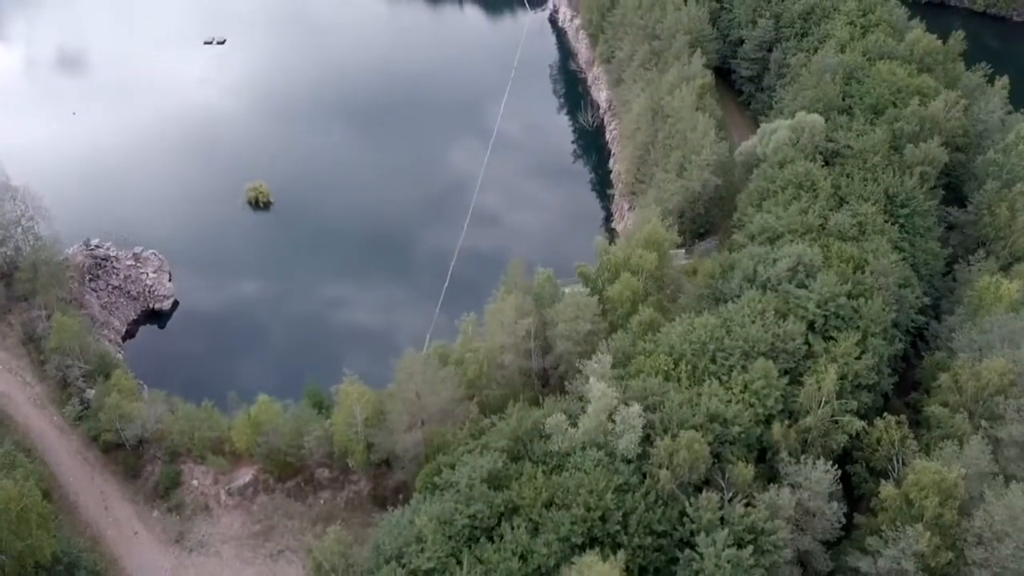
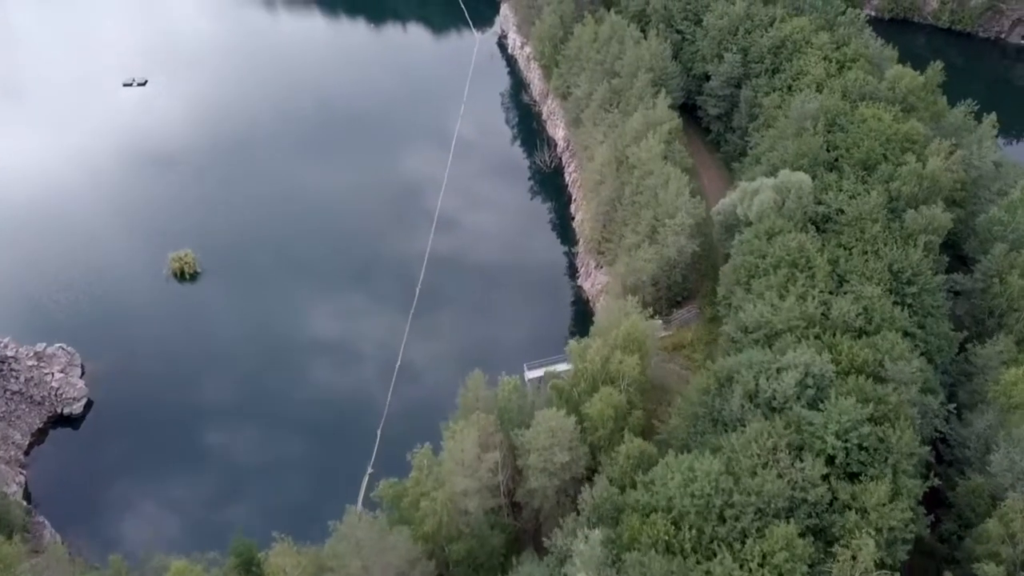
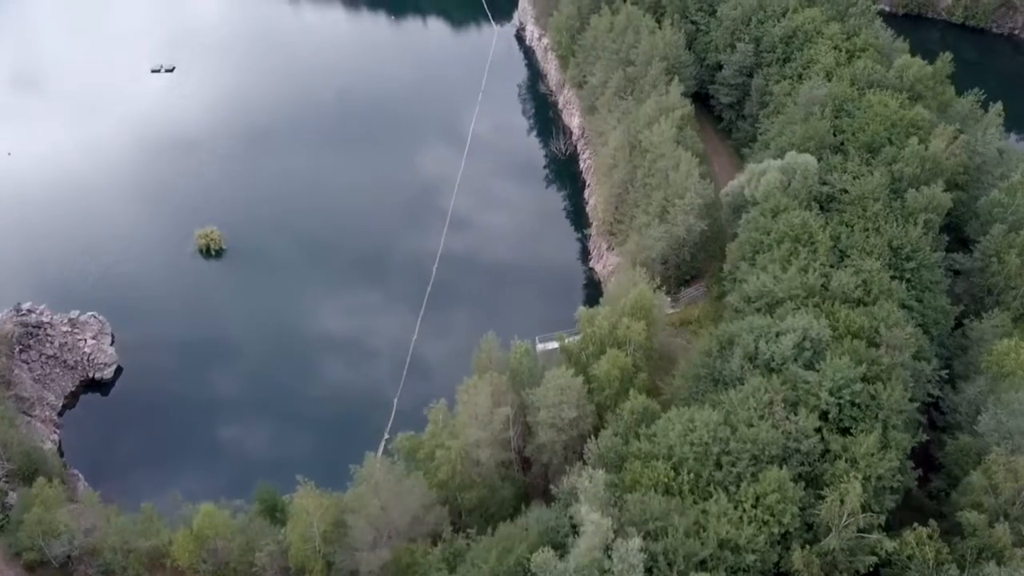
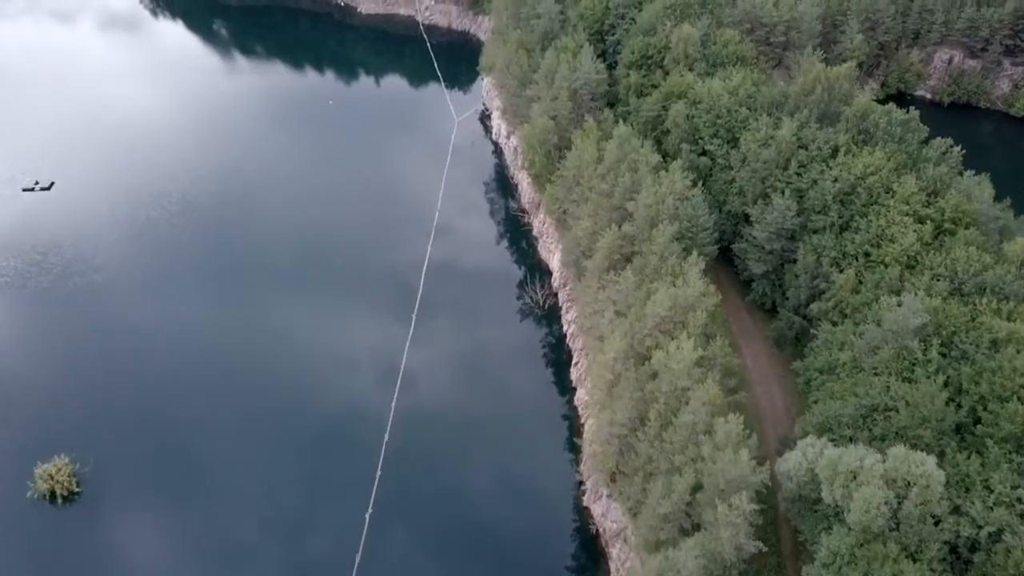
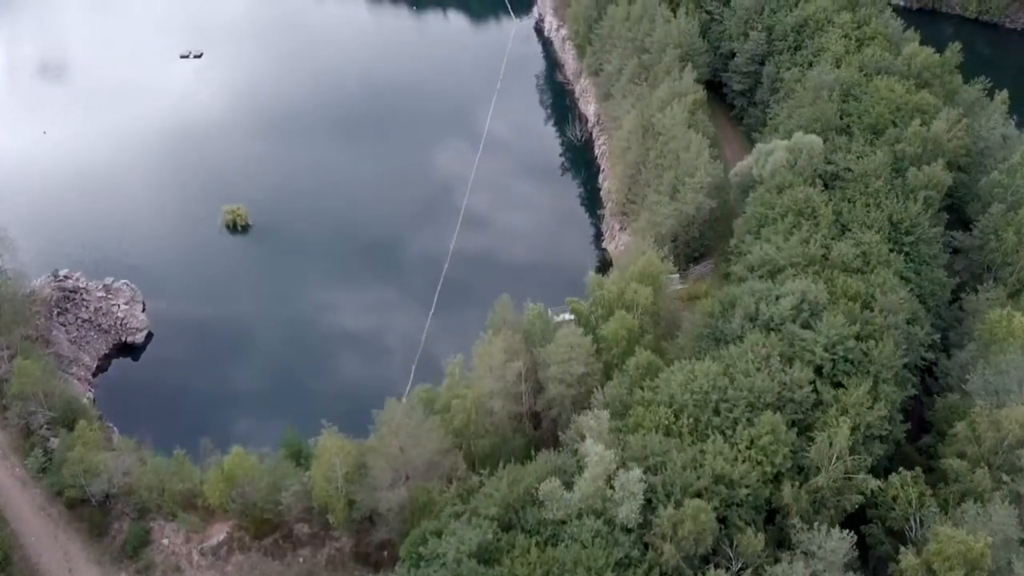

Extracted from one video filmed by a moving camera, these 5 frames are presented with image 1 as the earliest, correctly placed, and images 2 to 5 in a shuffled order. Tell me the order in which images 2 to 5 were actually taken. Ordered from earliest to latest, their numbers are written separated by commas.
5, 3, 2, 4
